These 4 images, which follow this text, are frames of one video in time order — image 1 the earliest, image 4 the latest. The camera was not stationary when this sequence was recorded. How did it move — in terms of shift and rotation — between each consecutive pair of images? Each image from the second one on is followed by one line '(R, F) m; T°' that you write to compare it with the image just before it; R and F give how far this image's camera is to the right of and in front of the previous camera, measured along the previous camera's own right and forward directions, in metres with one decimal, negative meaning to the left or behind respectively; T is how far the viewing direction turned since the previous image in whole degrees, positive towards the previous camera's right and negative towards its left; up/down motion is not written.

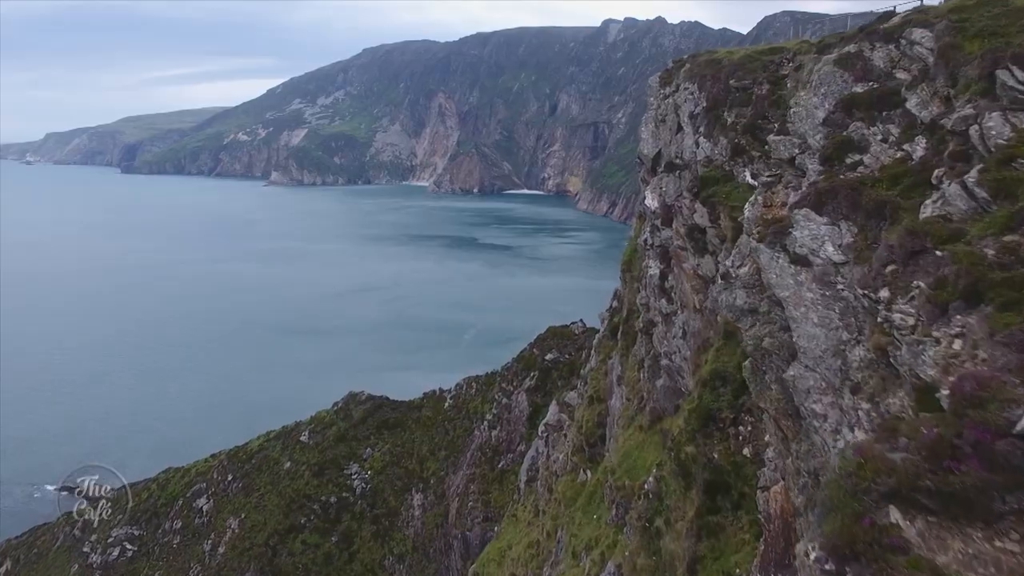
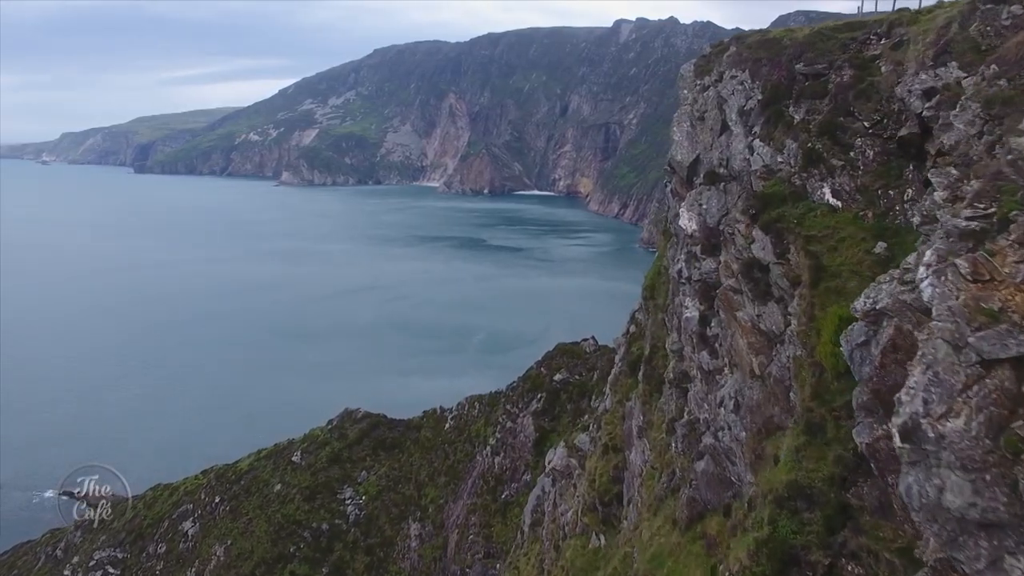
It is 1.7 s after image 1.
(+0.2, +2.8) m; -1°
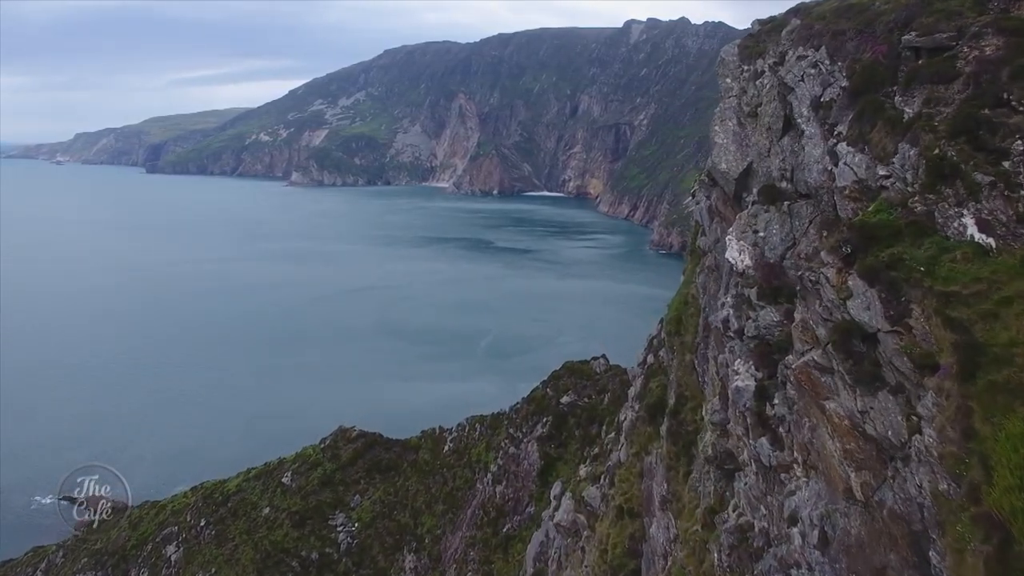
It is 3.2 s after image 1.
(+0.2, +2.6) m; -1°
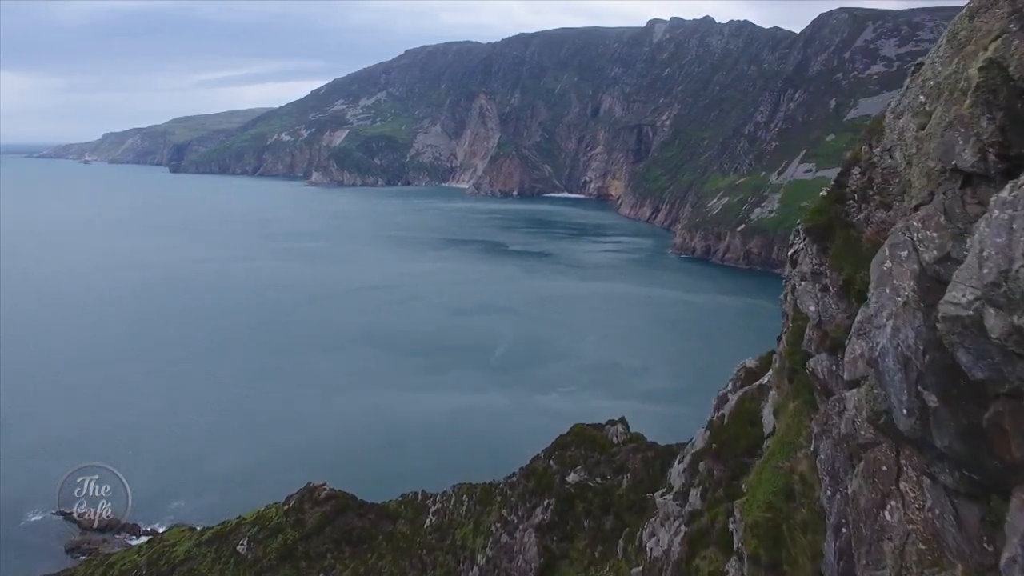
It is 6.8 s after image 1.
(+0.9, +6.5) m; -2°
